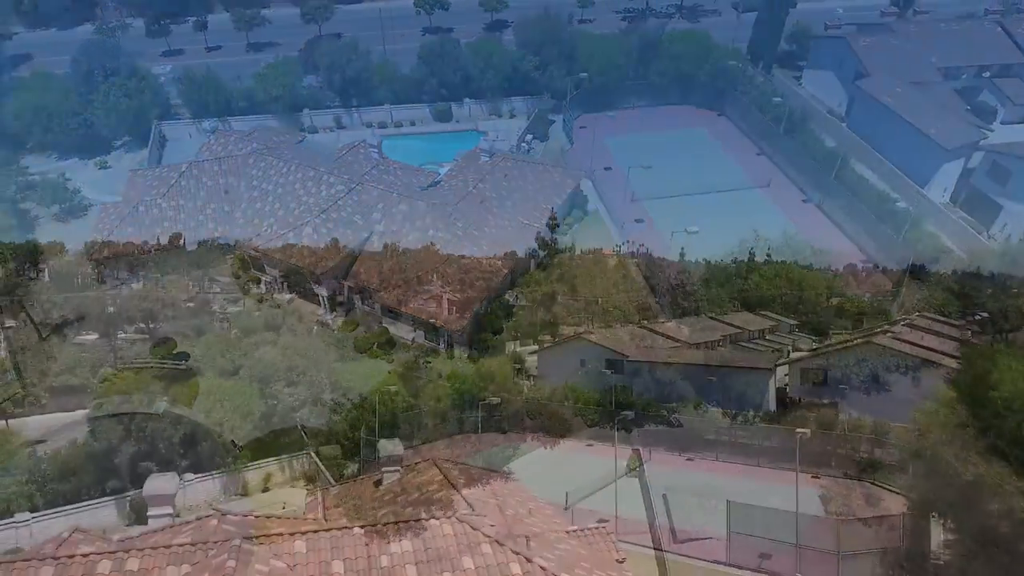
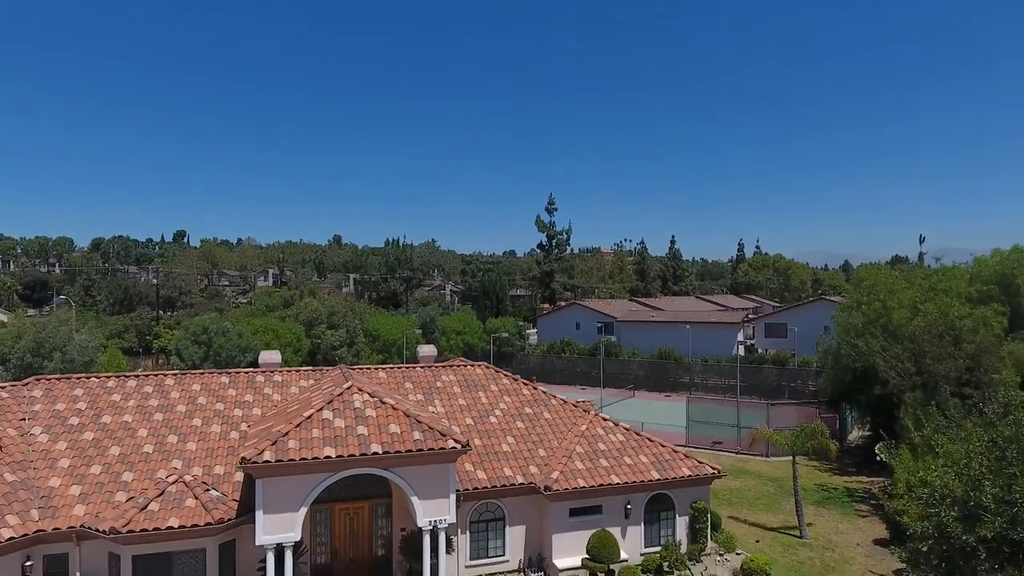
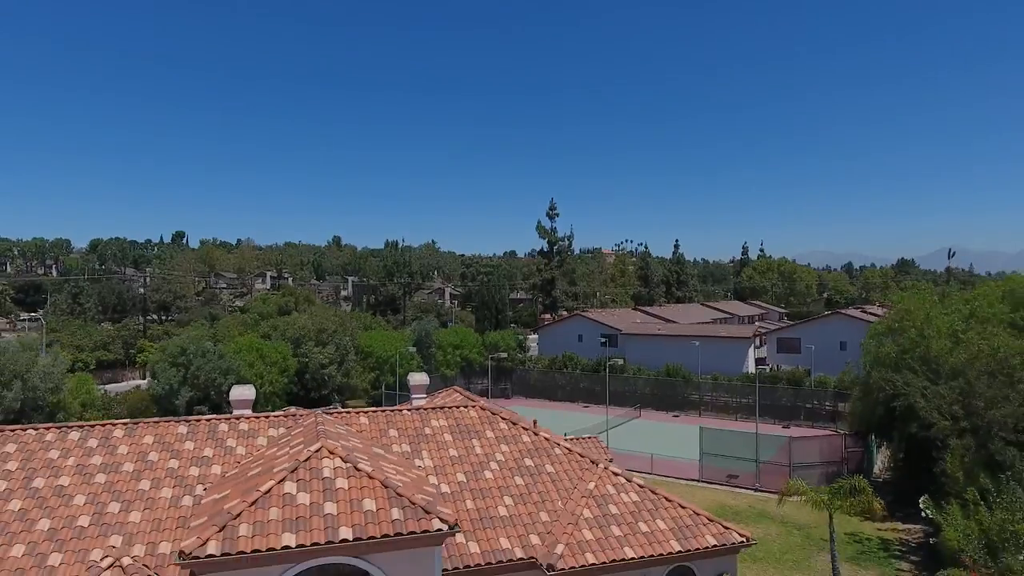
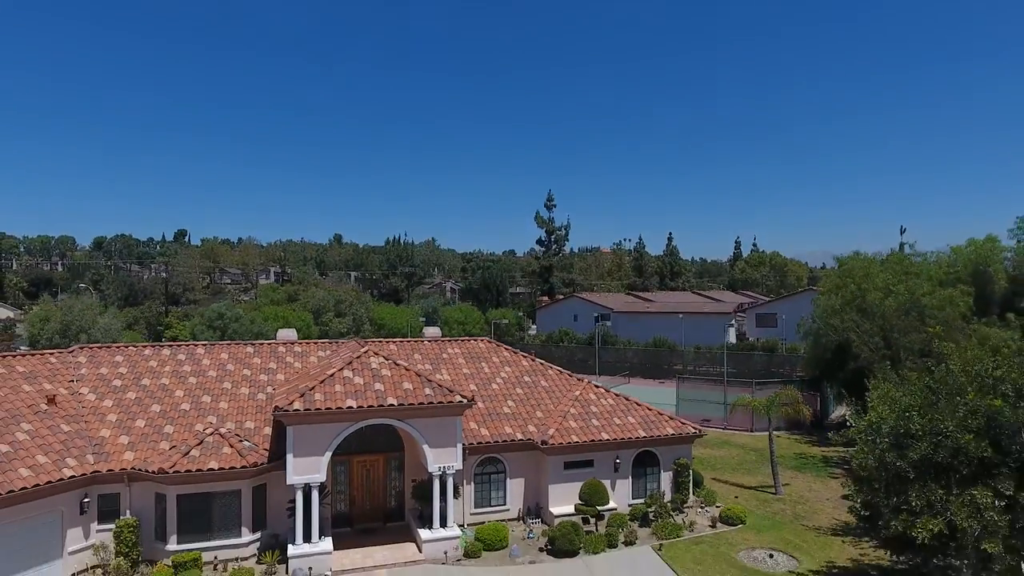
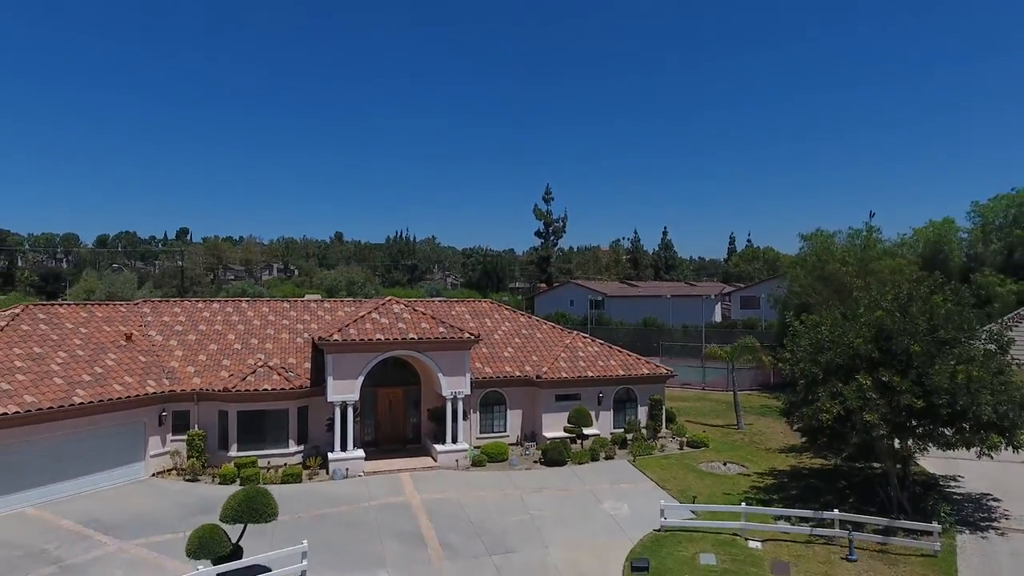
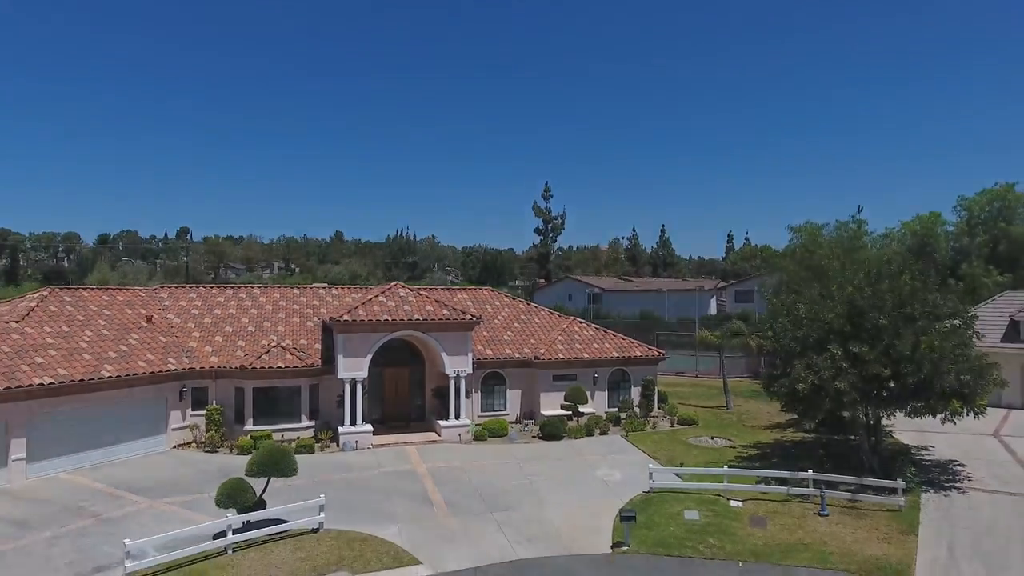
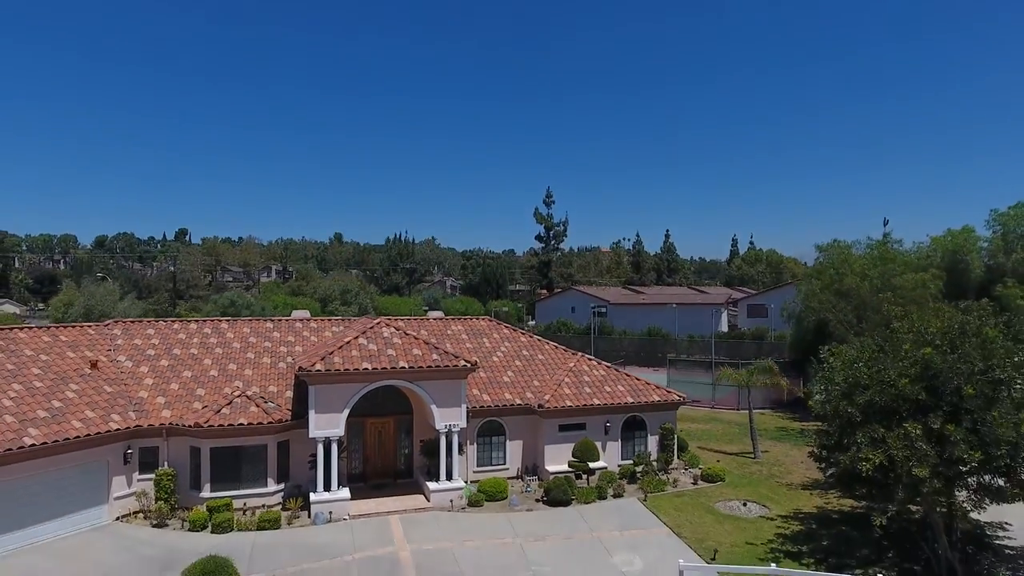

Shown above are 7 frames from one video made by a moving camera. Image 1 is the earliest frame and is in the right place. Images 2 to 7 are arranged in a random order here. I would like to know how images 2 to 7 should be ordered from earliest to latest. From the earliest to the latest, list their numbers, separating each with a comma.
3, 2, 4, 7, 5, 6
